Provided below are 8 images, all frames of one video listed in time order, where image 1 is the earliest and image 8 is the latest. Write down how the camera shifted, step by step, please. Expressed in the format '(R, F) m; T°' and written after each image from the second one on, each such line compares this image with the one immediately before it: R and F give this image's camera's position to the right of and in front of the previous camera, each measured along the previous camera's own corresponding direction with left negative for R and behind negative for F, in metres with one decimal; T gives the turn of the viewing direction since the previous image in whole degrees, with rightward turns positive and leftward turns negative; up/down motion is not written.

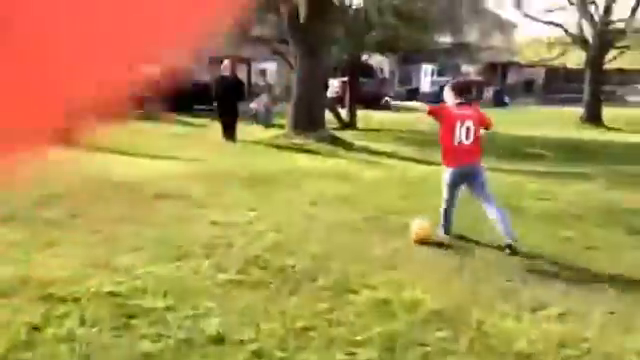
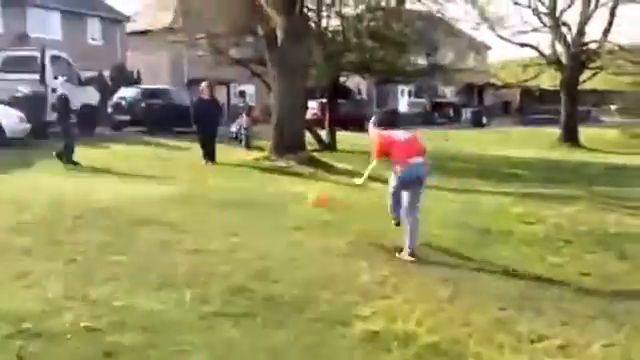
(-0.1, +0.3) m; +2°
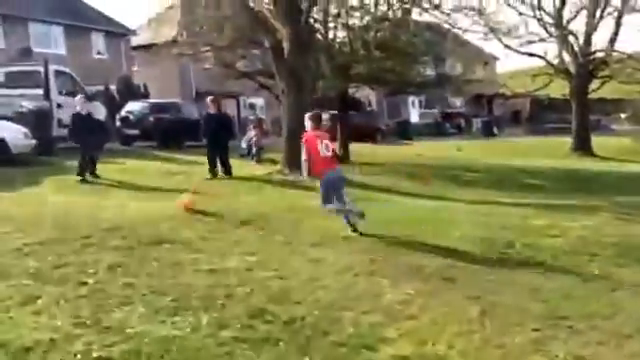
(-0.1, +0.3) m; -1°
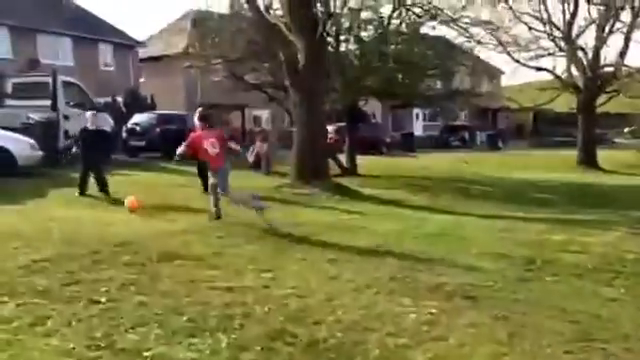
(-0.2, +0.3) m; 0°
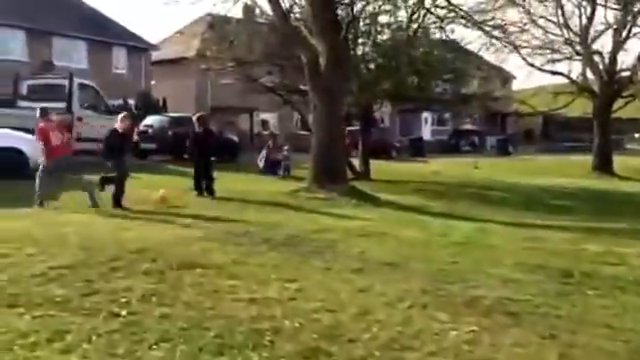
(-0.3, +0.4) m; 0°
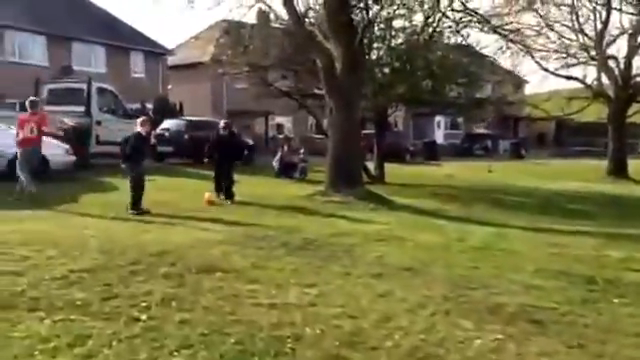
(-0.1, +0.1) m; -1°
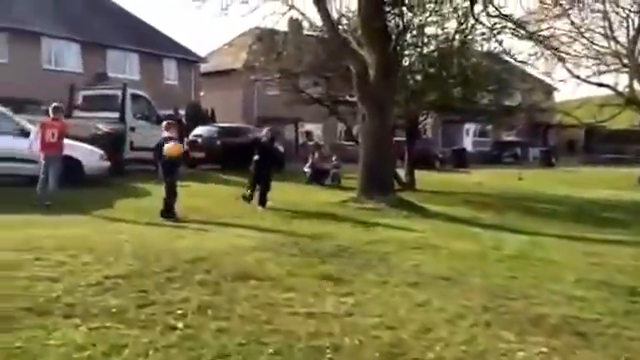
(-0.1, +0.1) m; -2°
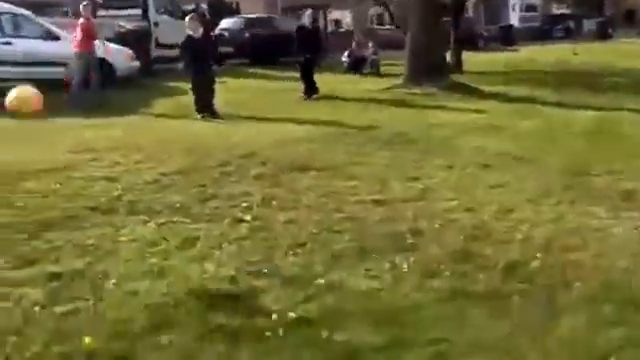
(-0.3, +0.5) m; -3°
